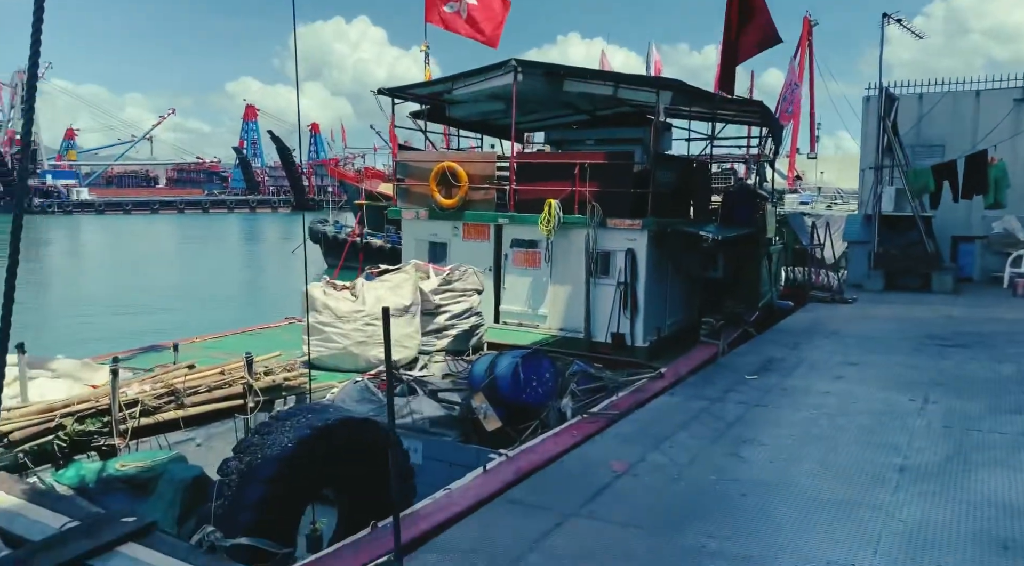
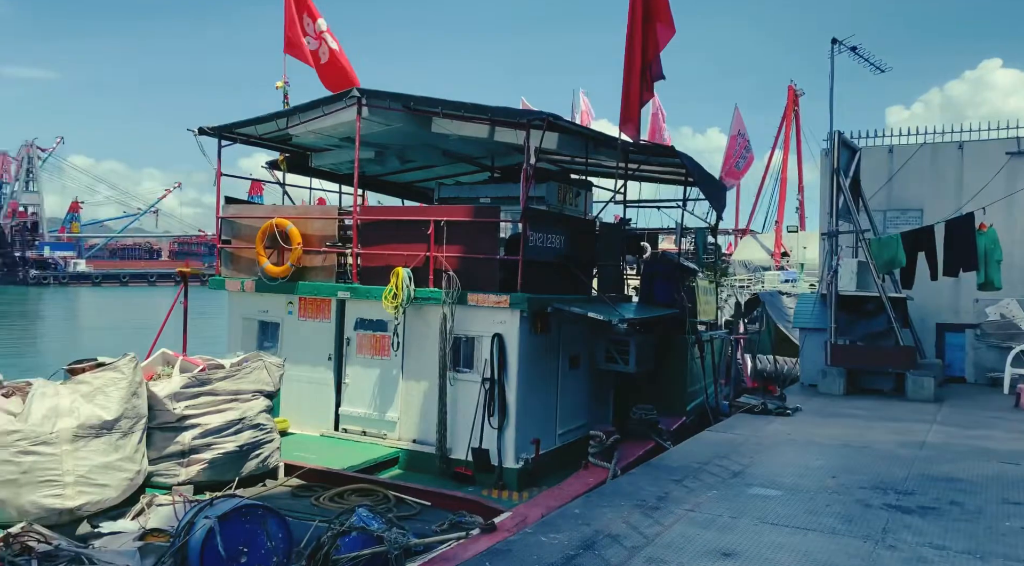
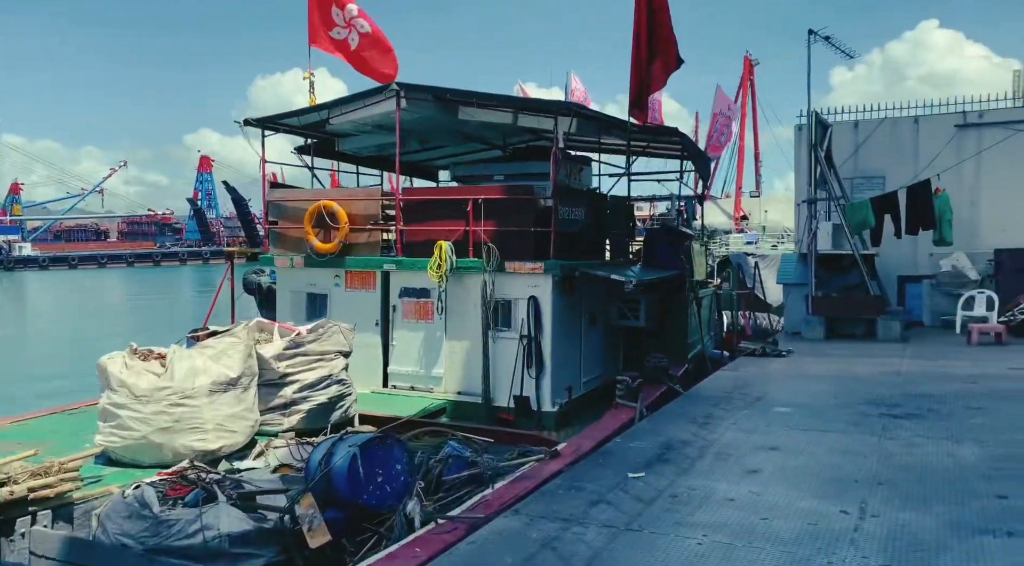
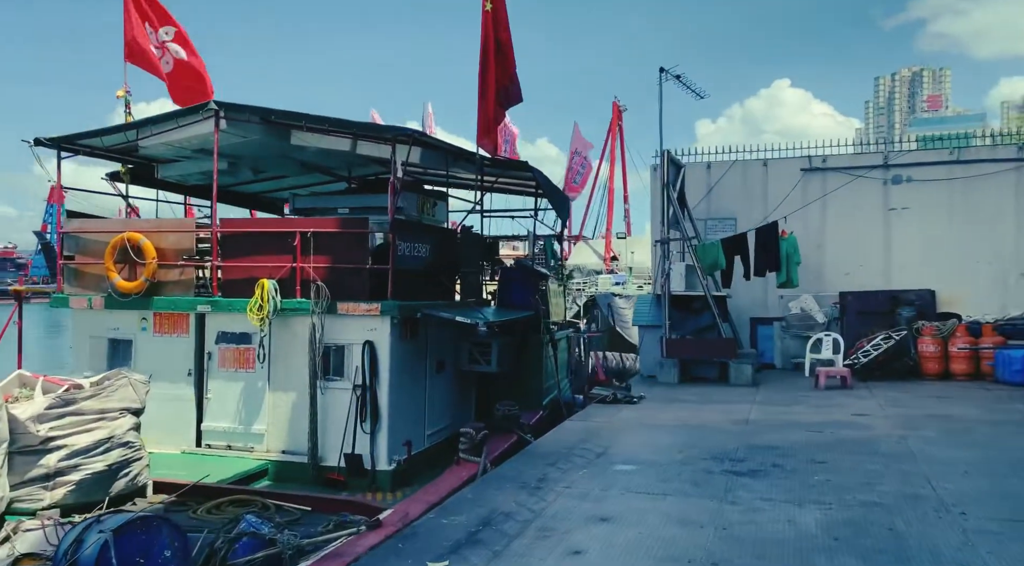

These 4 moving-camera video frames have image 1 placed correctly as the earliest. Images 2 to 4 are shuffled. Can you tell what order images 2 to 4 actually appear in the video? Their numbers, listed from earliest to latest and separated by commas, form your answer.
3, 4, 2
